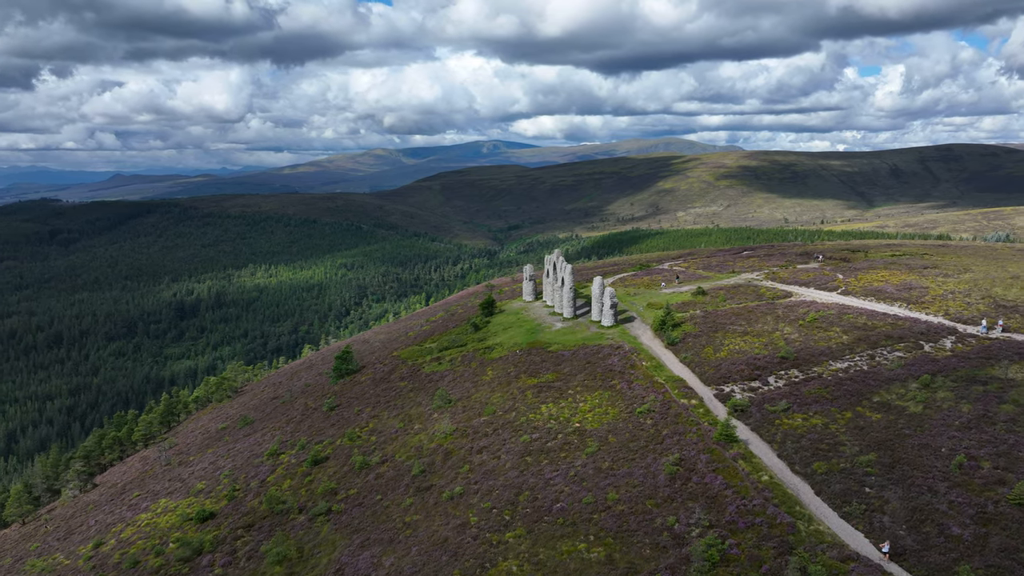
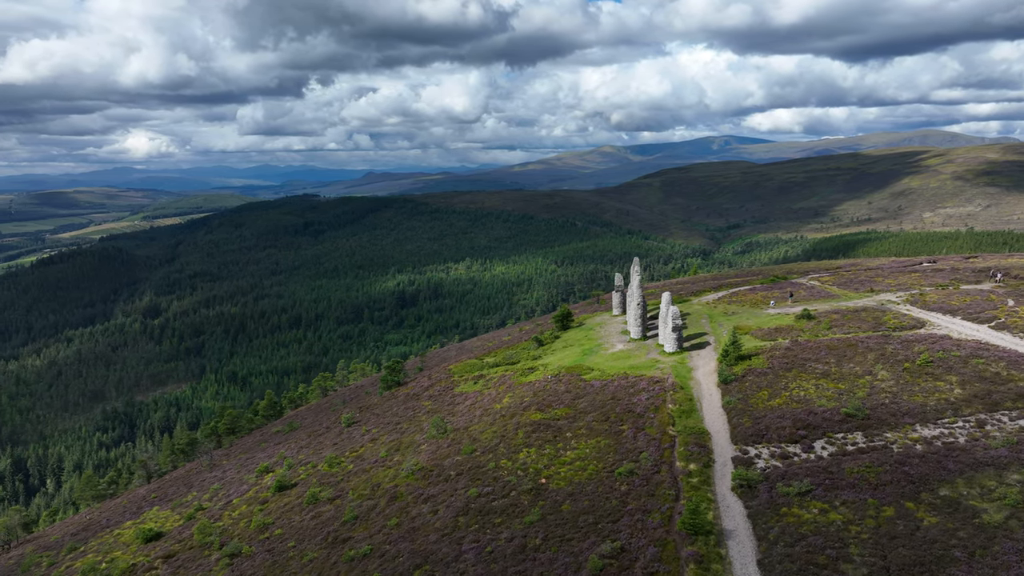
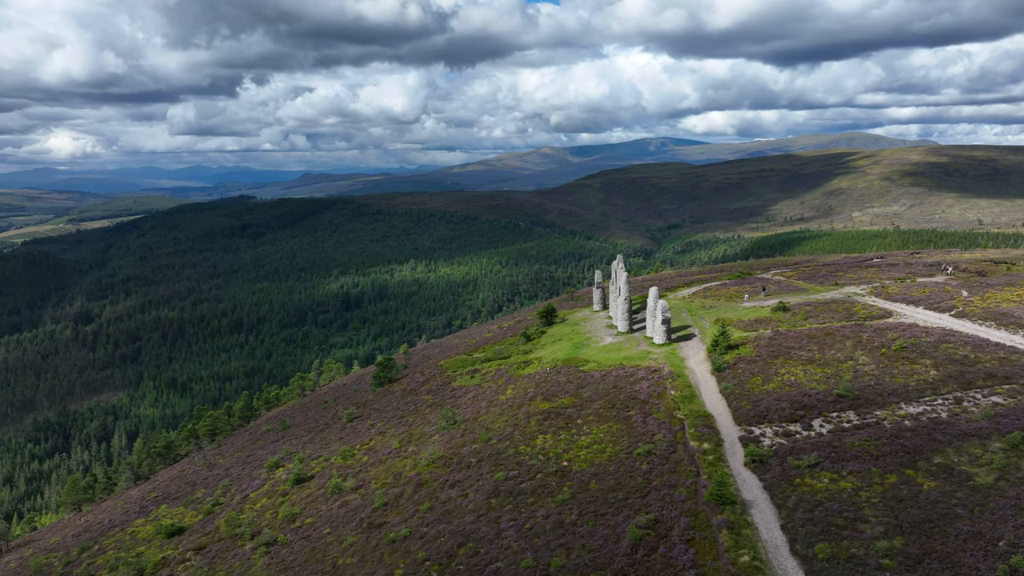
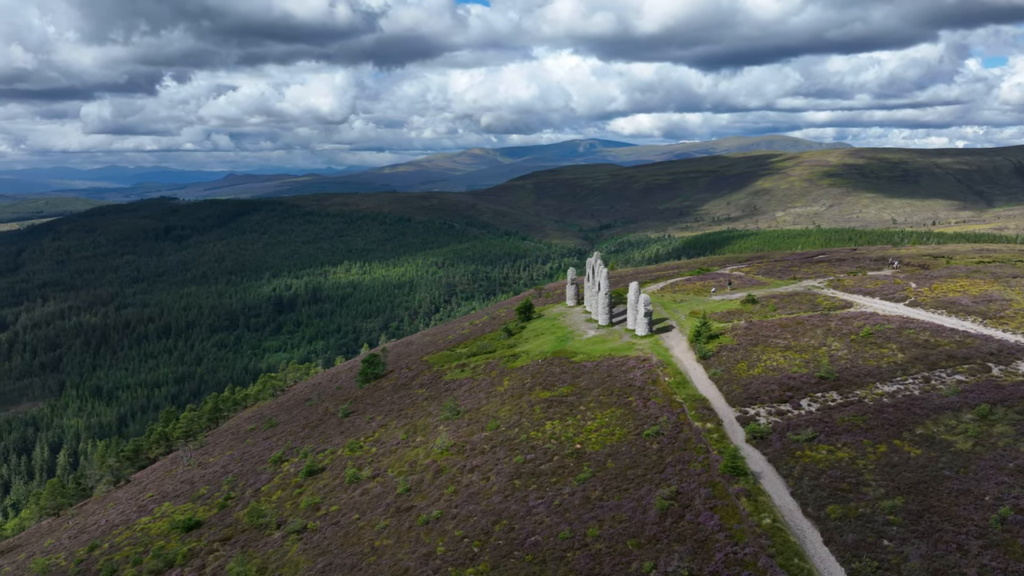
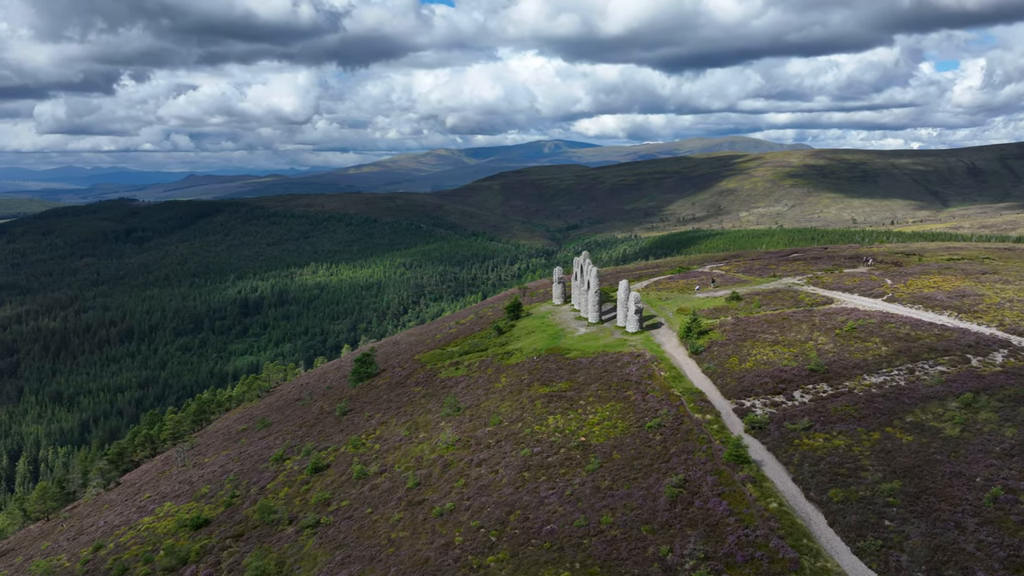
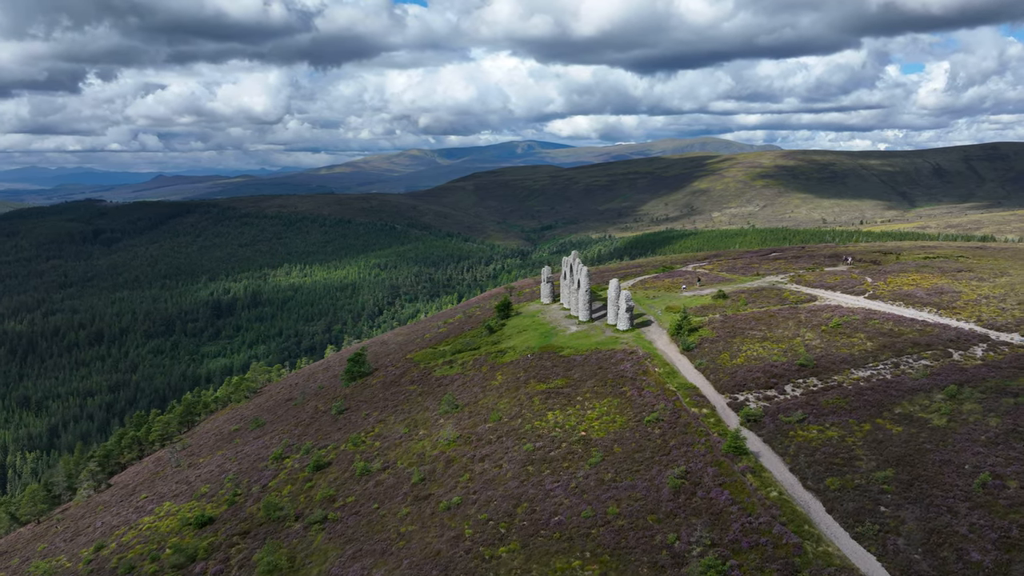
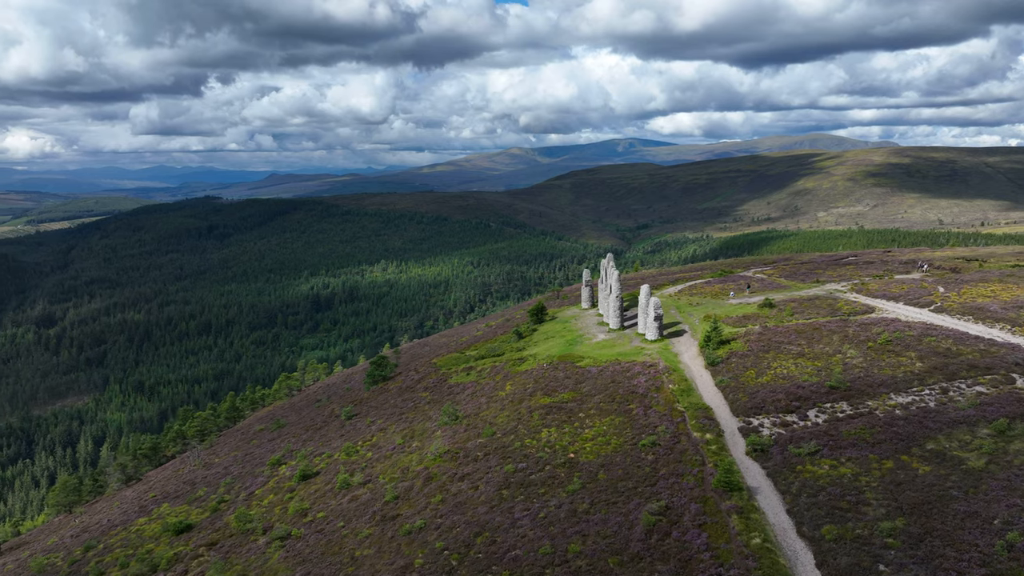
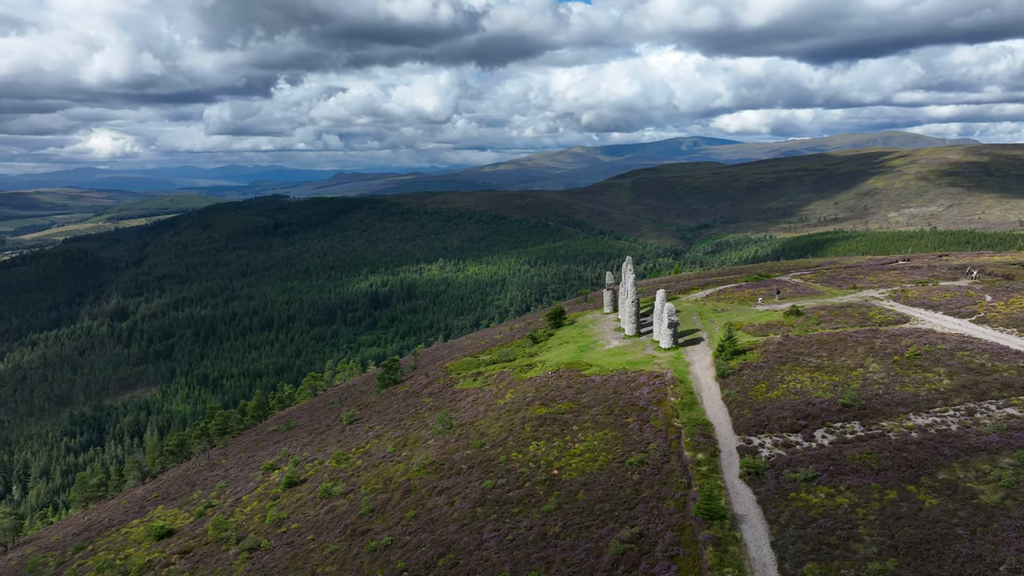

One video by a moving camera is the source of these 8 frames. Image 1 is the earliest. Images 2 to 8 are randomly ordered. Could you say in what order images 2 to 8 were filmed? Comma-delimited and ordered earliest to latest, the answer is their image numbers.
6, 5, 4, 7, 3, 8, 2
